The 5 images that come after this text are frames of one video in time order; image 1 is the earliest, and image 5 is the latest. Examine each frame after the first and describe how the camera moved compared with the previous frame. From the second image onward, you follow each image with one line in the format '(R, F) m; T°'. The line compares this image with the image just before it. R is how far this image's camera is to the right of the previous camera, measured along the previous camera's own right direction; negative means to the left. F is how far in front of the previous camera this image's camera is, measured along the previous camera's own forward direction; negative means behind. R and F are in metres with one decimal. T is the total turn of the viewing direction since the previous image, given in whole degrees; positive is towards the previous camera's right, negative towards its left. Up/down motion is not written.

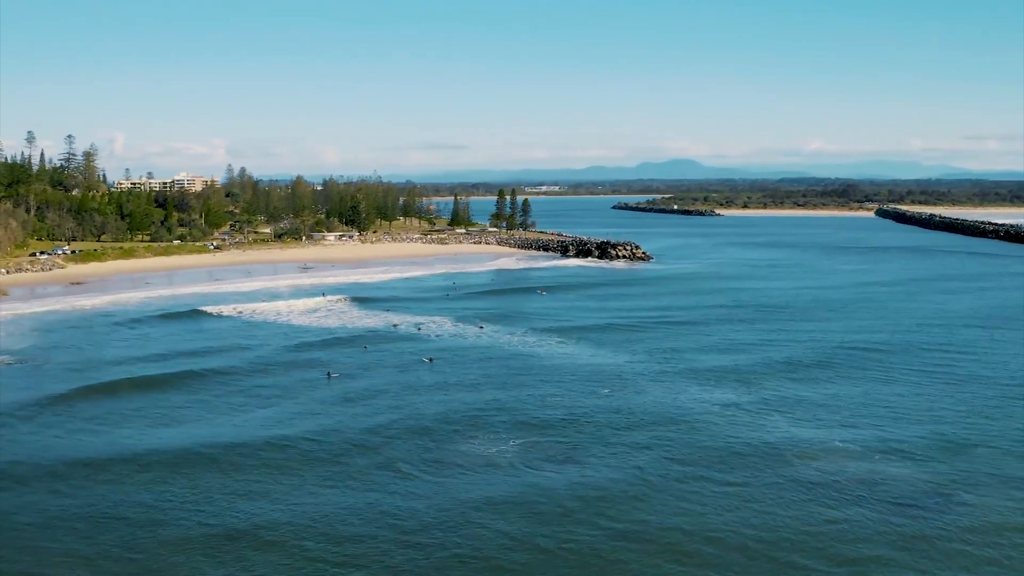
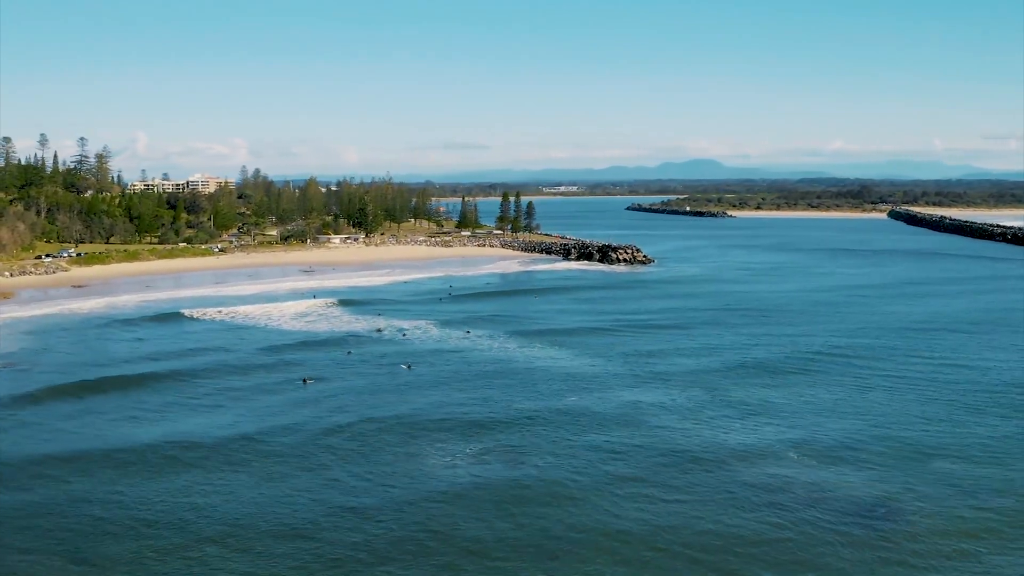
(+1.0, -0.4) m; -1°
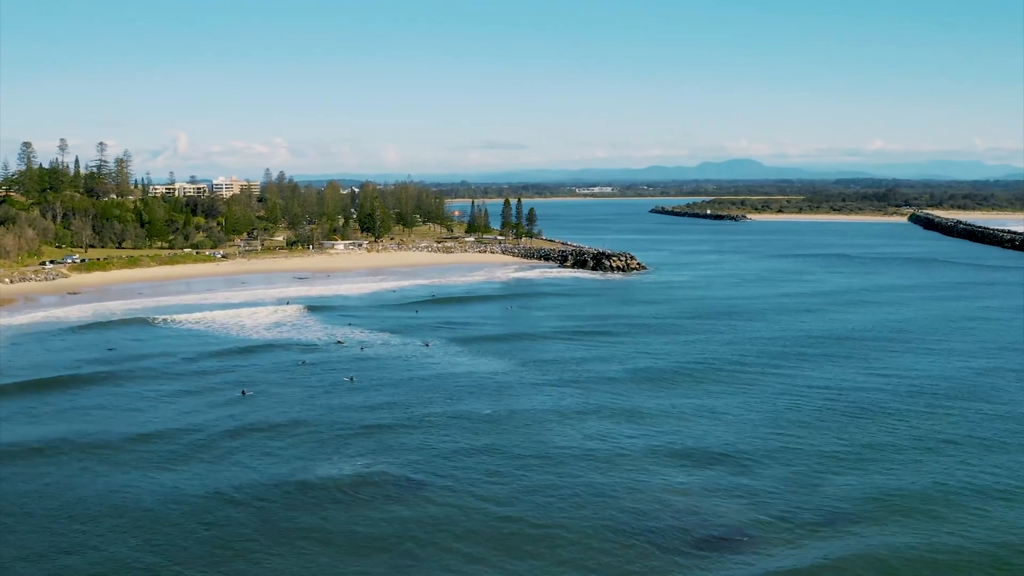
(+2.5, -1.4) m; -1°
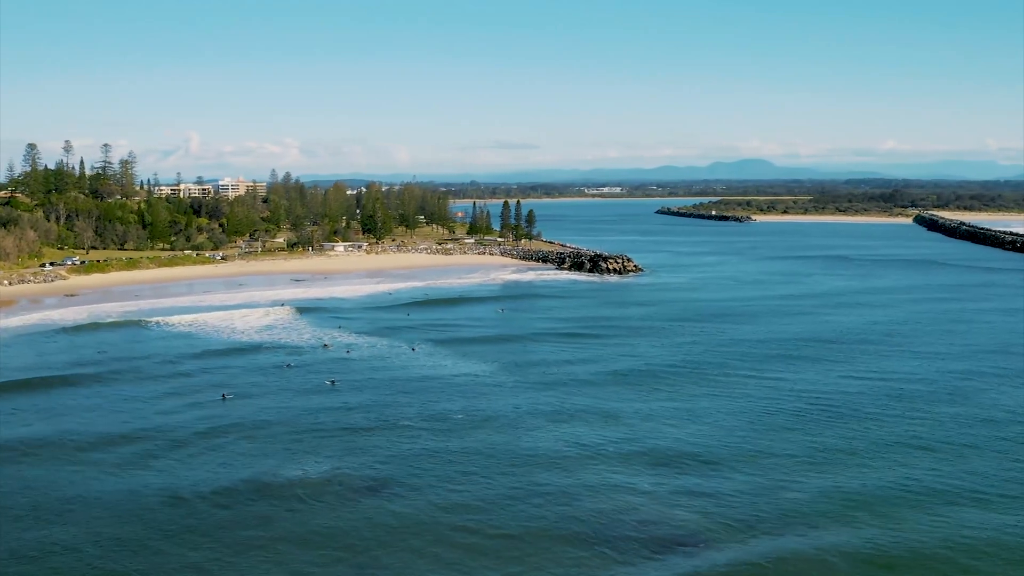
(+0.7, -0.3) m; 0°
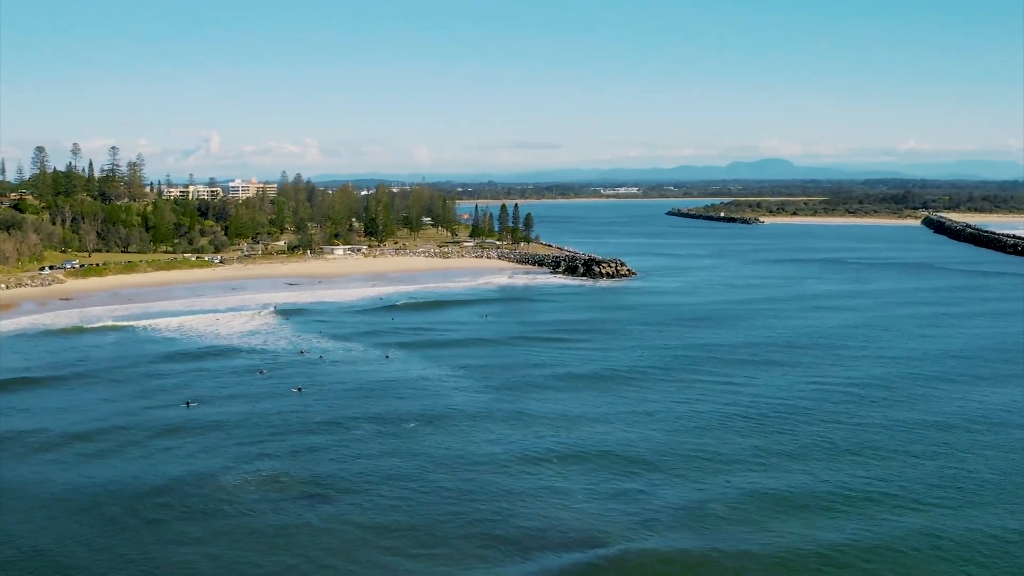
(+1.3, -0.6) m; 0°
